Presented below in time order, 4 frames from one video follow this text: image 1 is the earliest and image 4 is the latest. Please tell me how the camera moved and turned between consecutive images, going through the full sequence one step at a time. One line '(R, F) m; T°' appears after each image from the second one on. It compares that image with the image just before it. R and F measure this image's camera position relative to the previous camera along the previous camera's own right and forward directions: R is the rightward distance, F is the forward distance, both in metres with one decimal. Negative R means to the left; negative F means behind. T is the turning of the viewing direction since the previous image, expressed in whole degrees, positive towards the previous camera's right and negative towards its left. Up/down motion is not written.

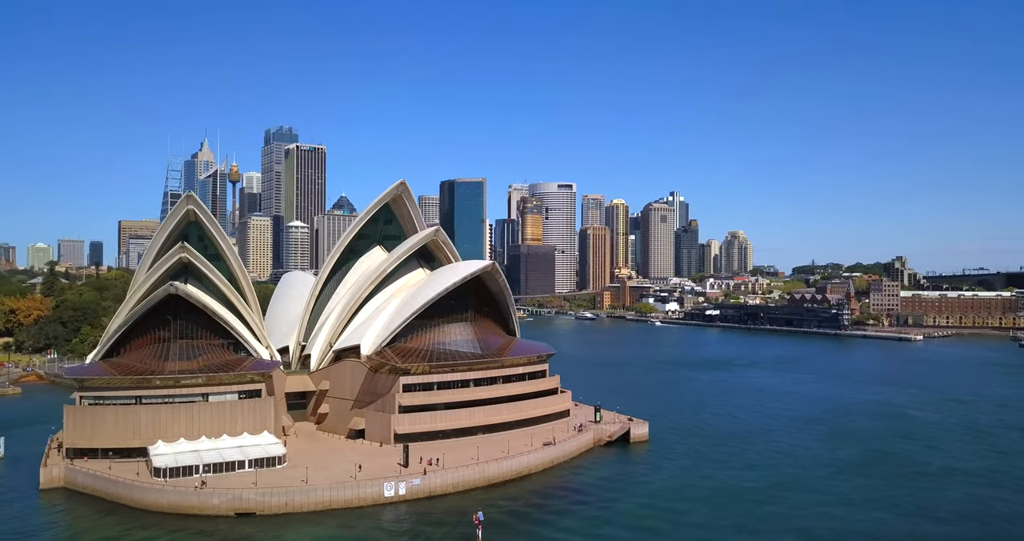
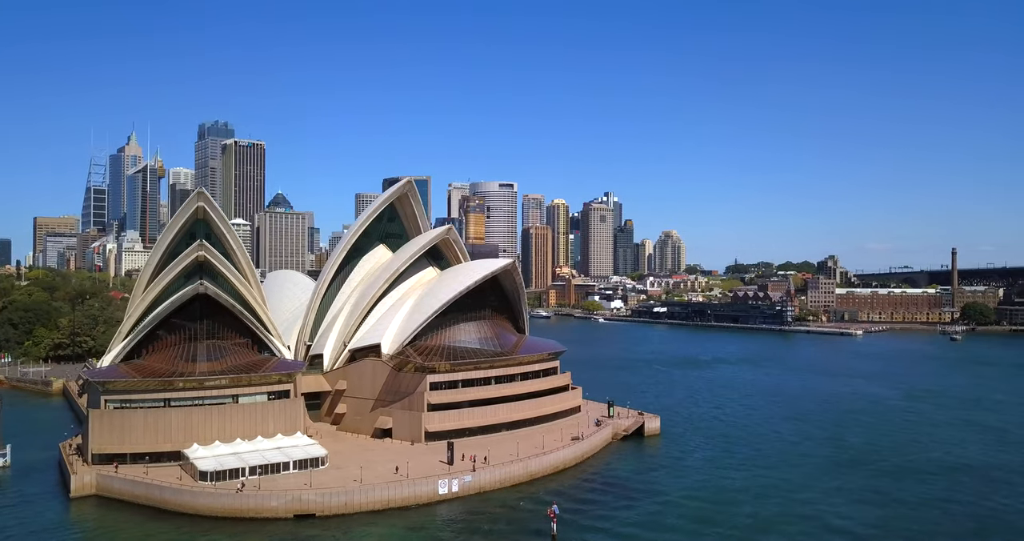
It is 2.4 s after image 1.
(-4.9, -0.3) m; +5°
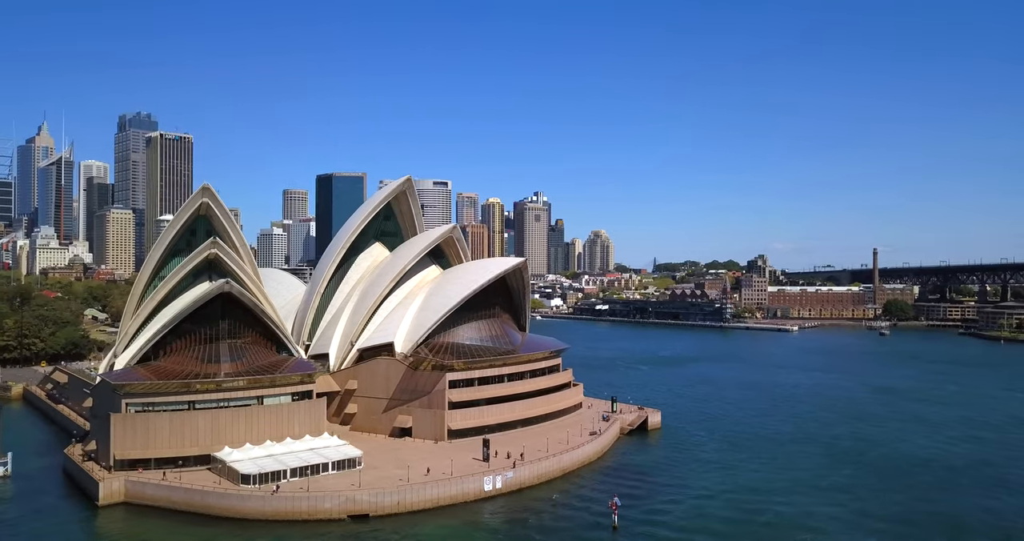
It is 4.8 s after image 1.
(-4.9, -0.2) m; +6°
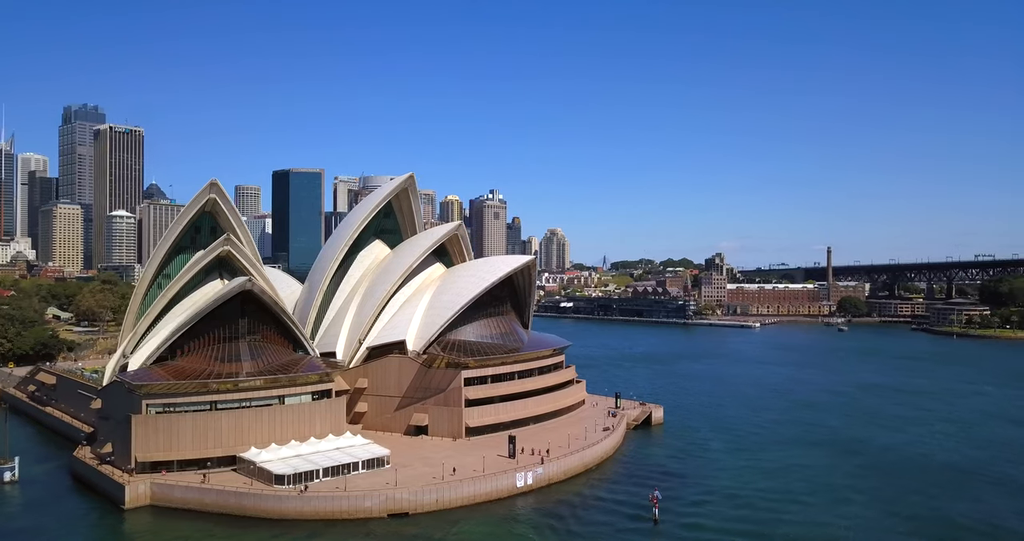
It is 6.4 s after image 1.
(-3.3, -0.1) m; +4°
